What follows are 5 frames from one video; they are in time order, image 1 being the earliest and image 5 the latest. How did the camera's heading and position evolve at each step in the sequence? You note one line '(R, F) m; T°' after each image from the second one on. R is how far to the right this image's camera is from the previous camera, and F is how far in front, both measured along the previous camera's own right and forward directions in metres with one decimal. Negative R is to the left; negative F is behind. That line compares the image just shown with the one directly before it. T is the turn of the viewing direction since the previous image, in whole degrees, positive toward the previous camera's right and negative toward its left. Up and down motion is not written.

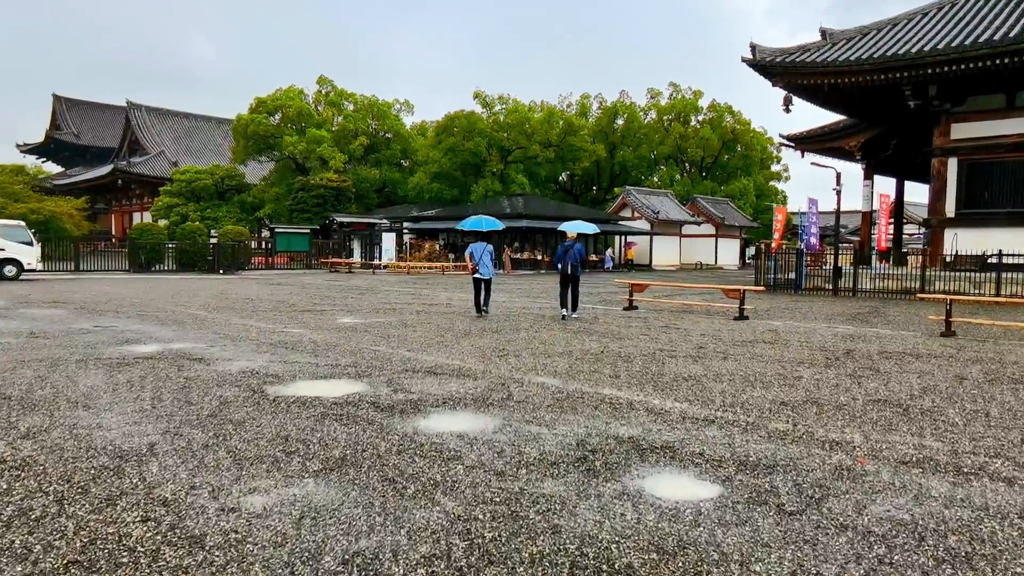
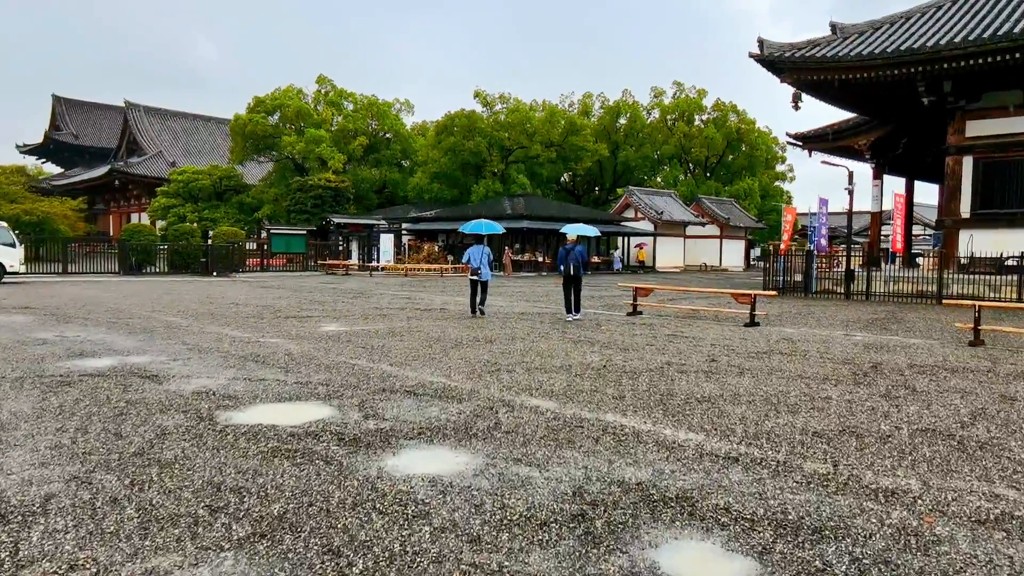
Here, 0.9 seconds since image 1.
(+0.1, +0.6) m; 0°
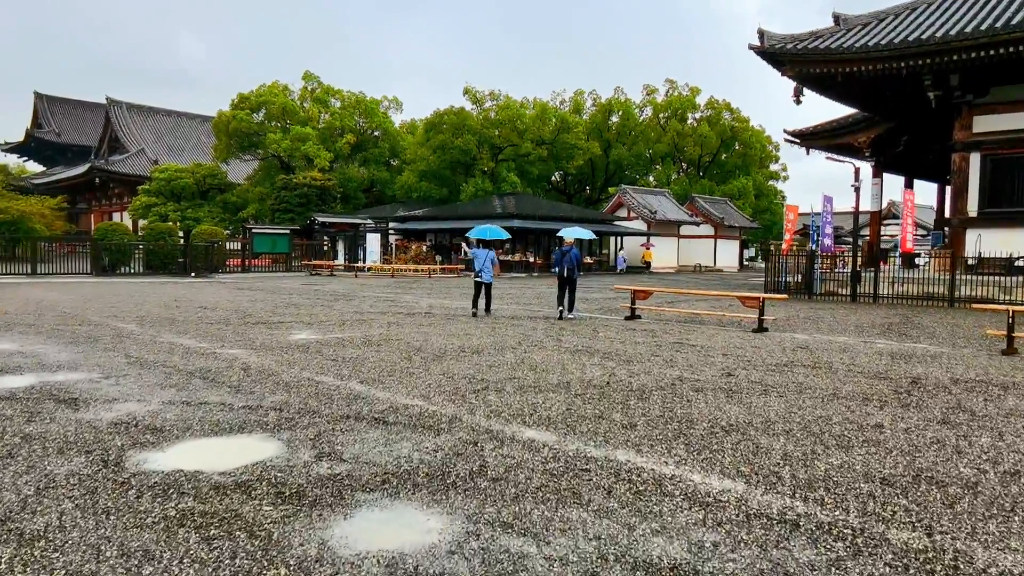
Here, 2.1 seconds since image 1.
(0.0, +0.8) m; +1°
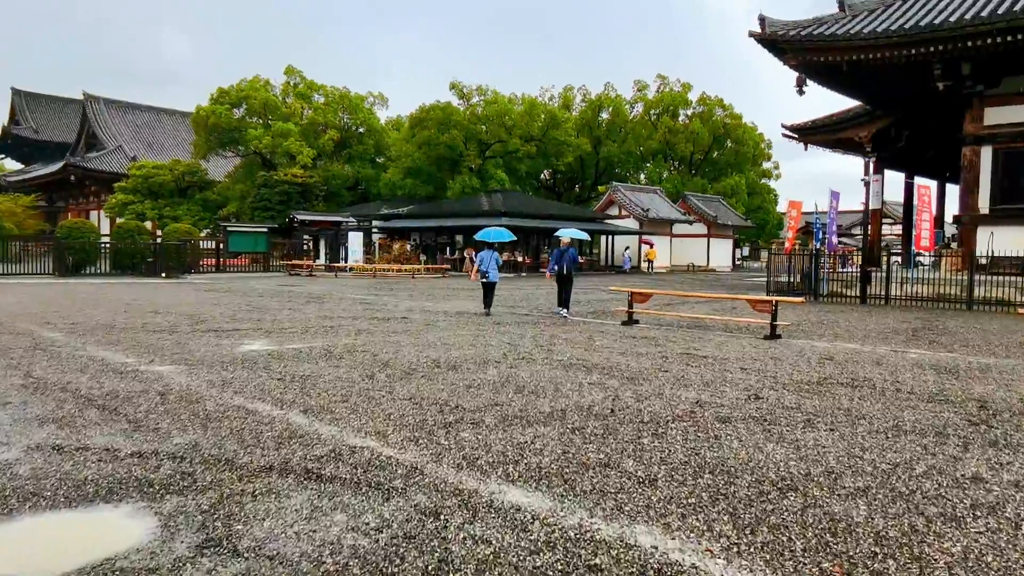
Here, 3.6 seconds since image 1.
(0.0, +1.1) m; +1°
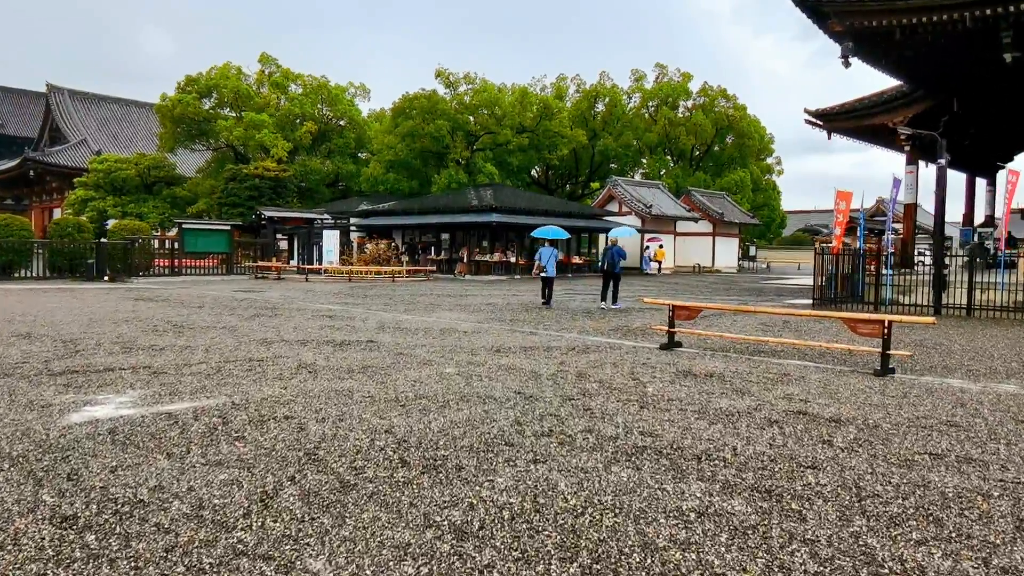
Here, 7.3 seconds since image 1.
(-0.2, +2.7) m; +1°
